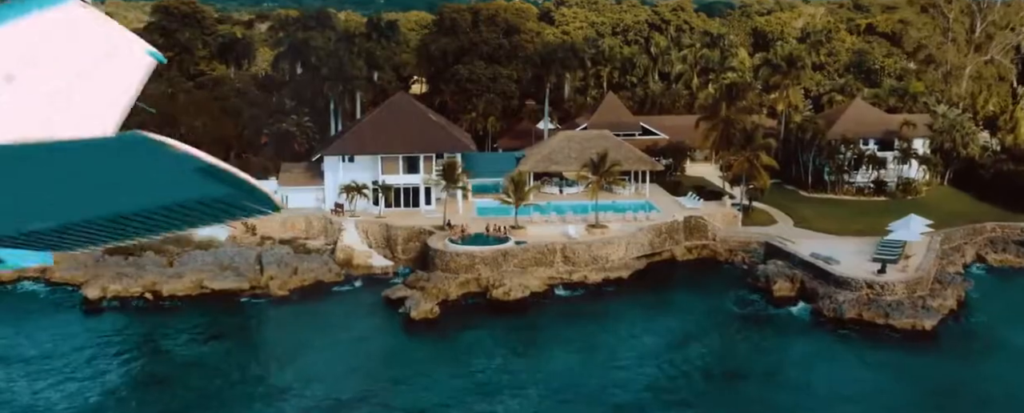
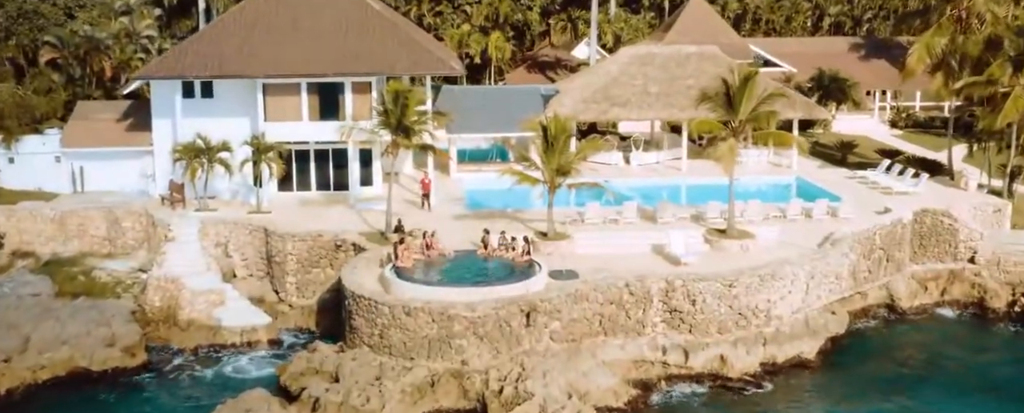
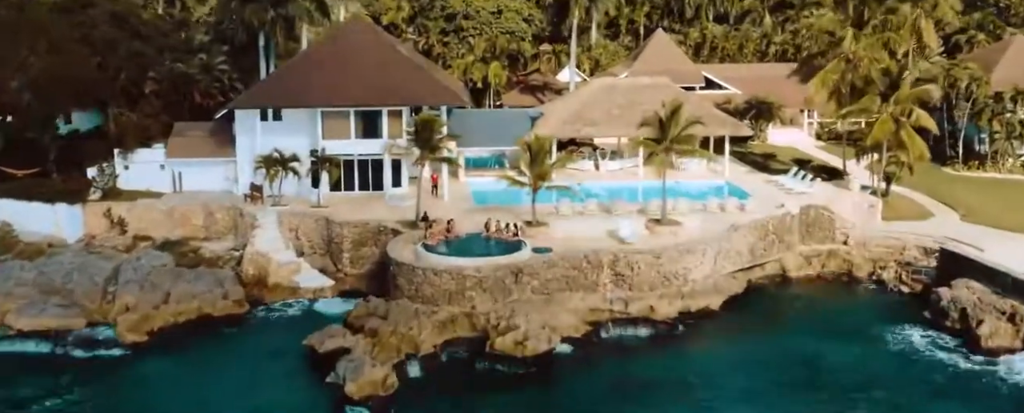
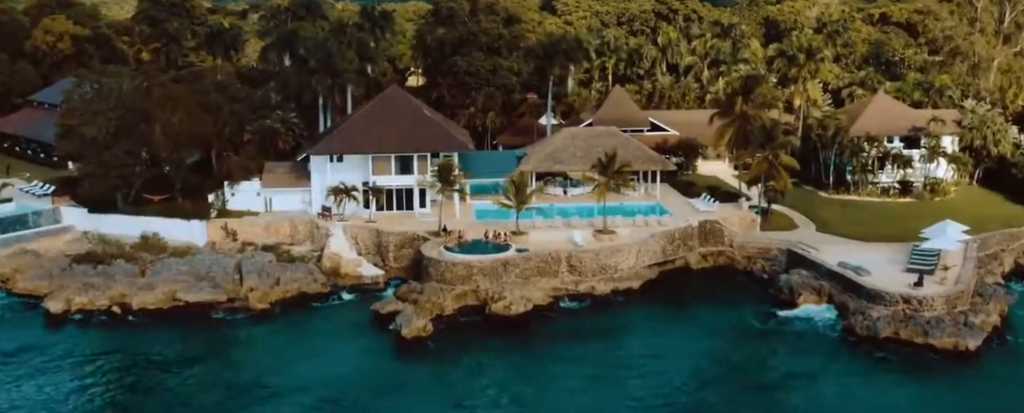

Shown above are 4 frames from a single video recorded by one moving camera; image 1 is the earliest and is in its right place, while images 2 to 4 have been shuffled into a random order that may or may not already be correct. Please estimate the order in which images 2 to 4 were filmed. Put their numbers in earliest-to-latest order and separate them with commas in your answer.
4, 3, 2
